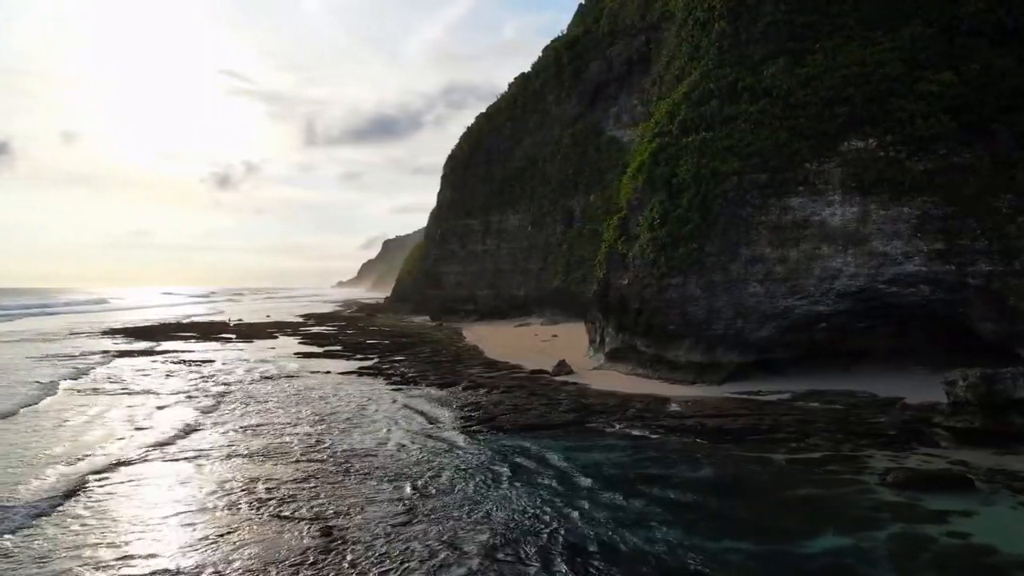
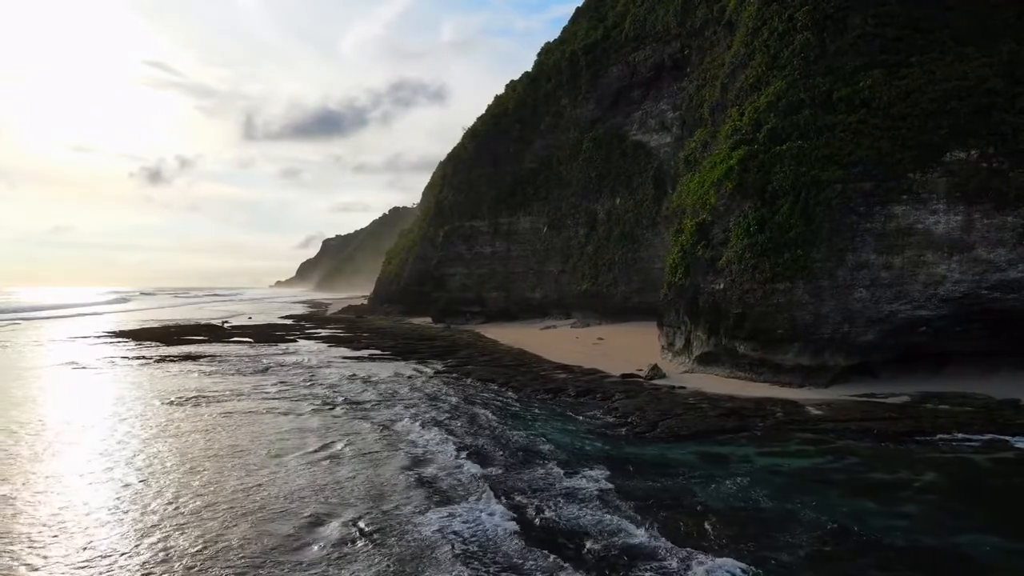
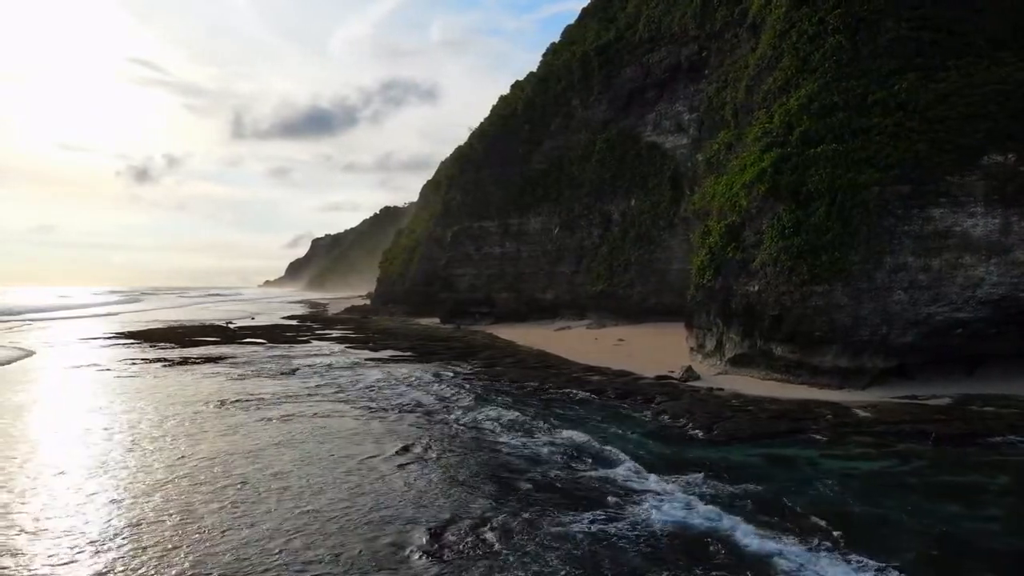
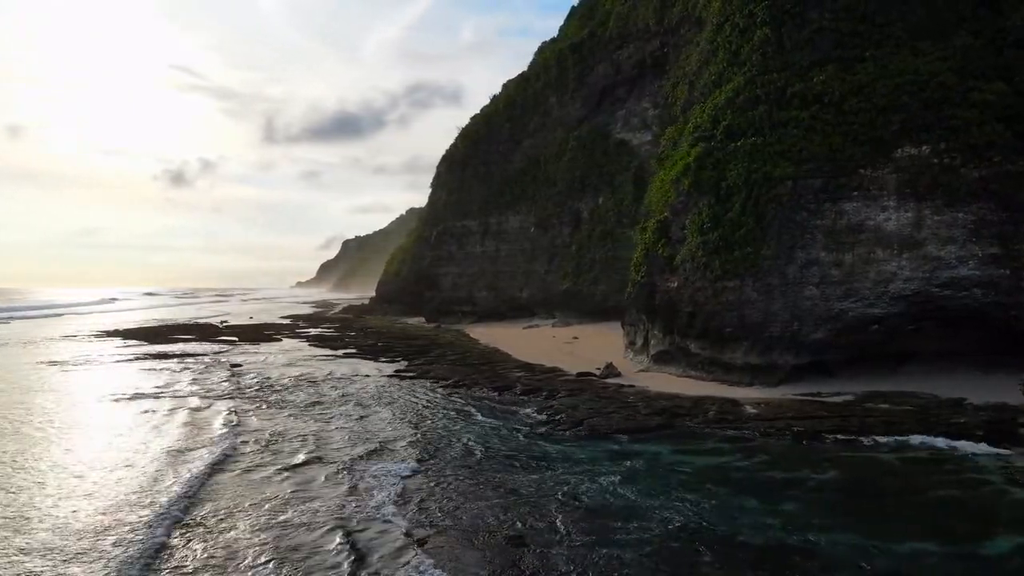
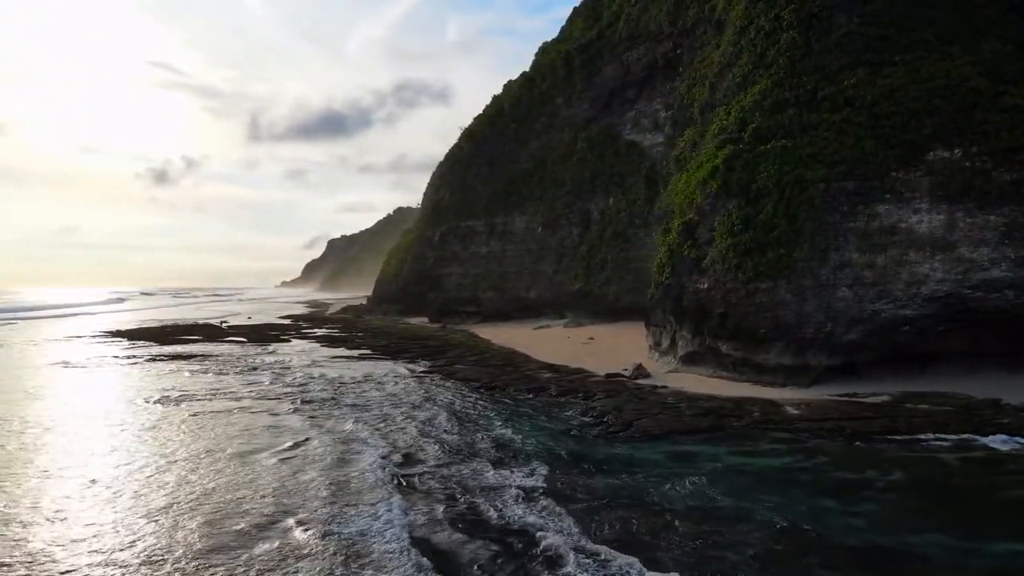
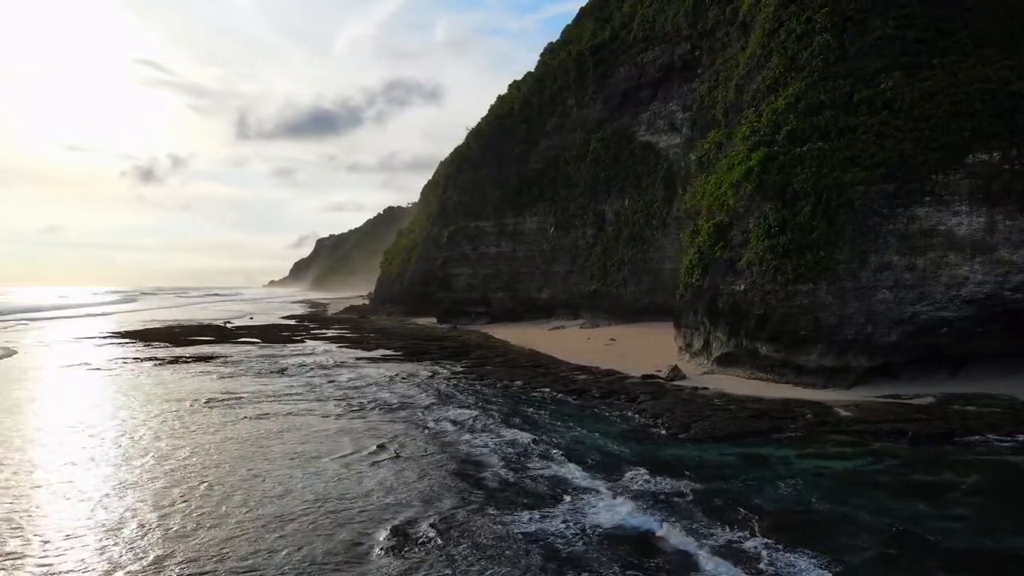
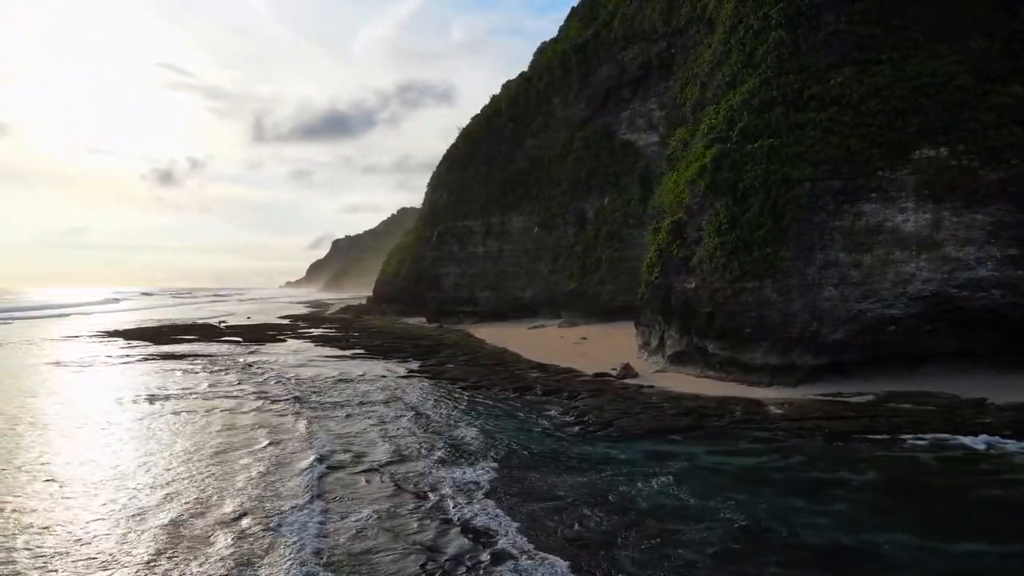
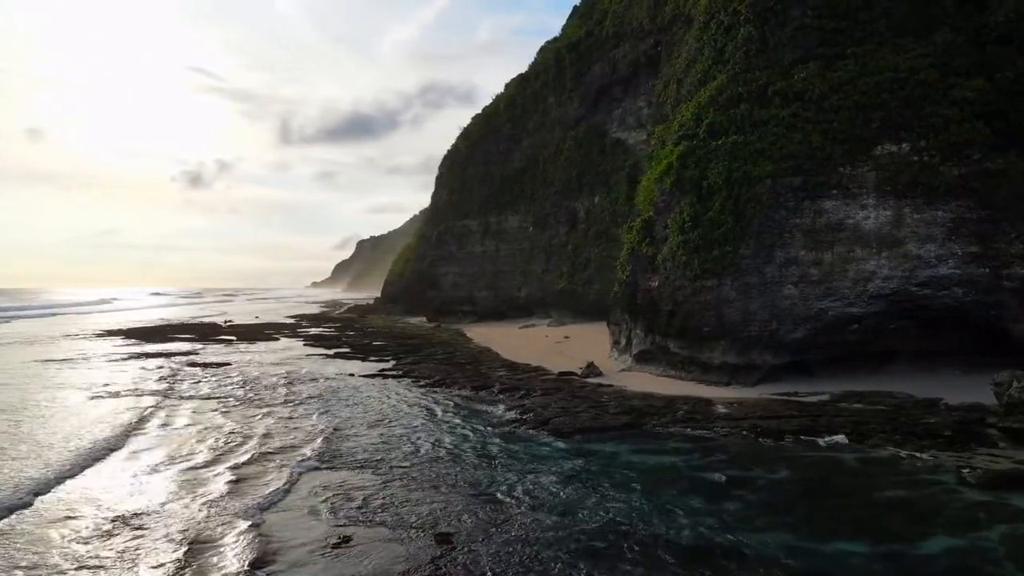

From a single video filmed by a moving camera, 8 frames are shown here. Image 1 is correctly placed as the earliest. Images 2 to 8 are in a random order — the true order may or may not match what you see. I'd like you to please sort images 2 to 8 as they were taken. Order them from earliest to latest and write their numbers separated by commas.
8, 4, 7, 5, 2, 6, 3
